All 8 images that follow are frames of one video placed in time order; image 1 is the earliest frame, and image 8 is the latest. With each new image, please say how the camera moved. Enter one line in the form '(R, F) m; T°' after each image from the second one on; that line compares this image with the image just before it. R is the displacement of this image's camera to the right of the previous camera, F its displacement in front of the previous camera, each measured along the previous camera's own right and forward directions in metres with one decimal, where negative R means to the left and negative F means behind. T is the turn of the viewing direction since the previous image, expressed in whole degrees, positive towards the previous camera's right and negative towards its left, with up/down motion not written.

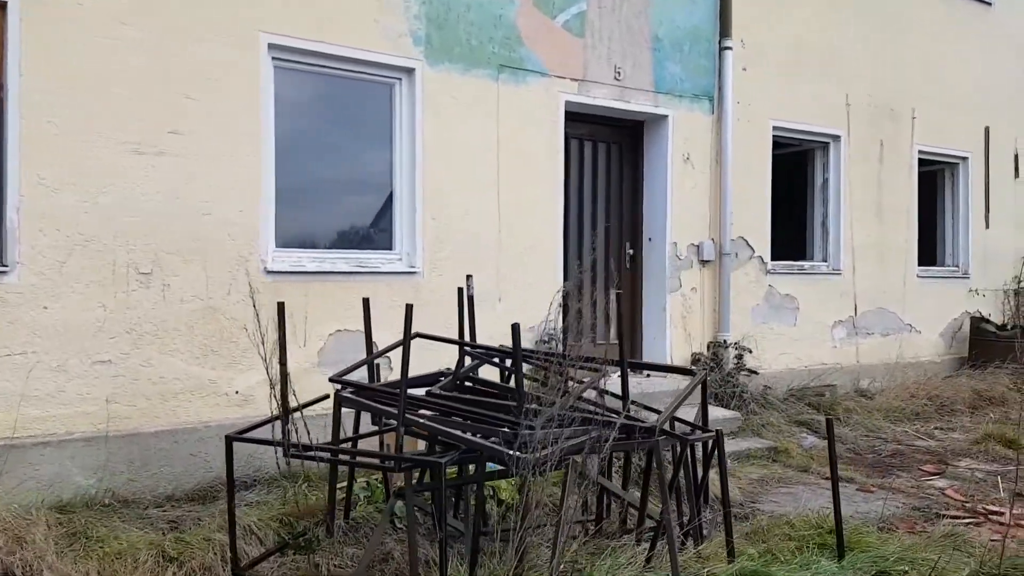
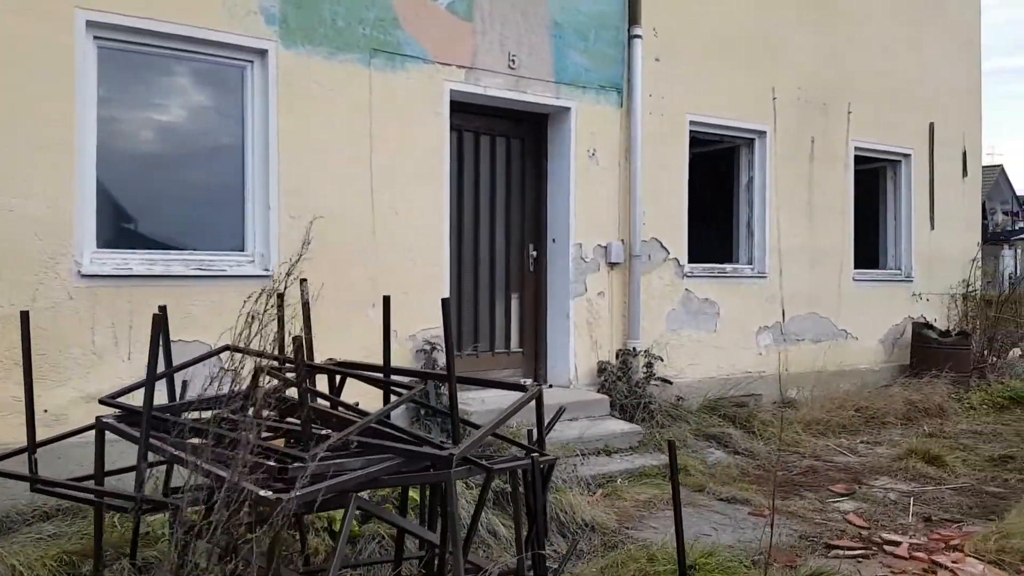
(+0.8, +0.5) m; +1°
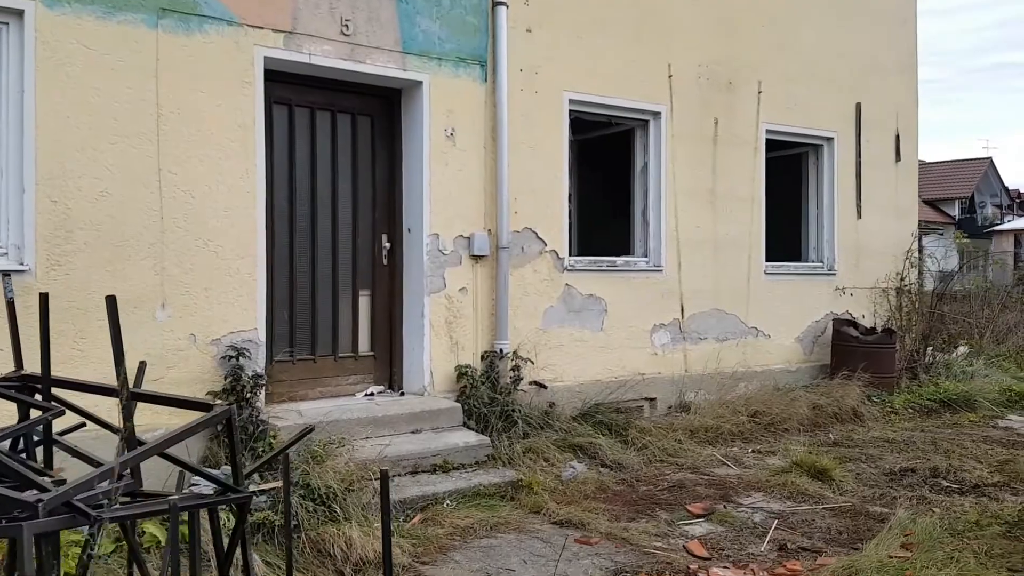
(+1.1, +0.6) m; 0°
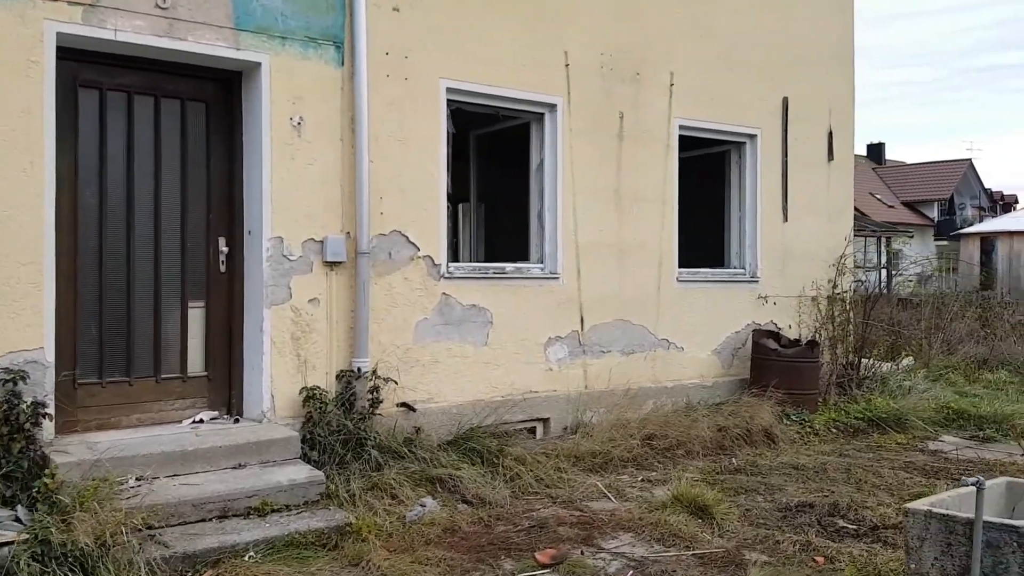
(+0.8, +0.6) m; +1°
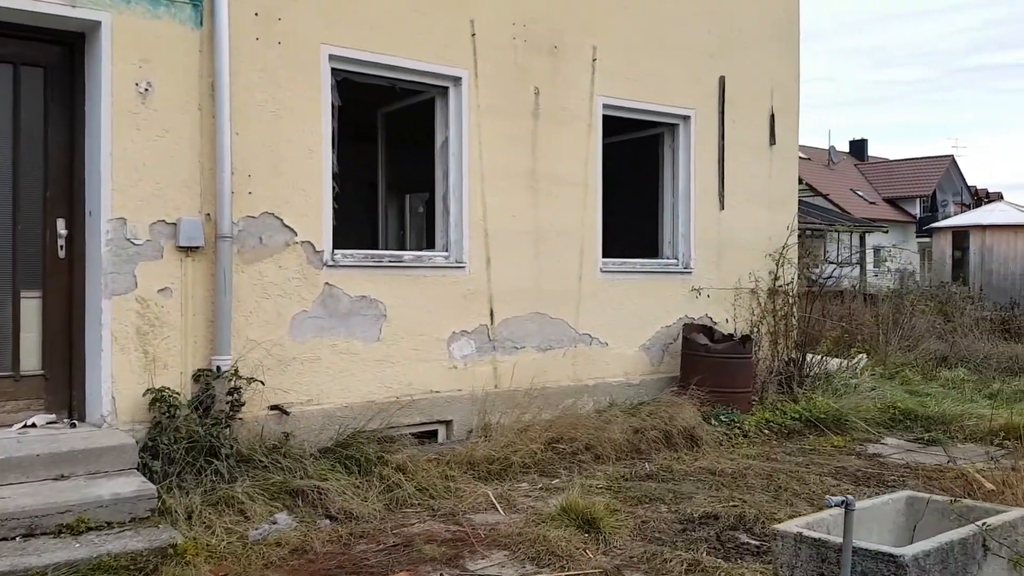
(+0.6, +0.5) m; +1°
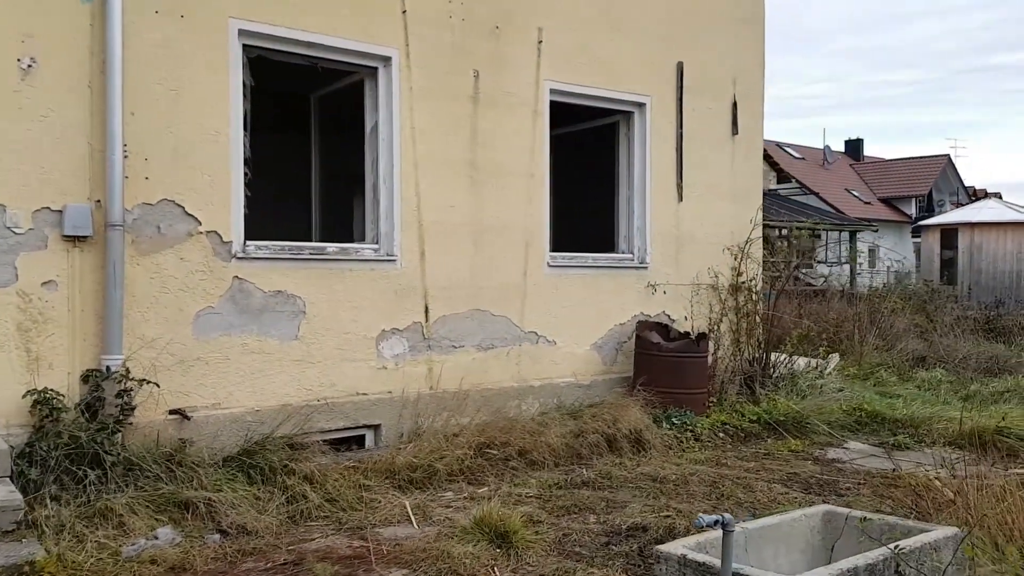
(+0.4, +0.3) m; 0°
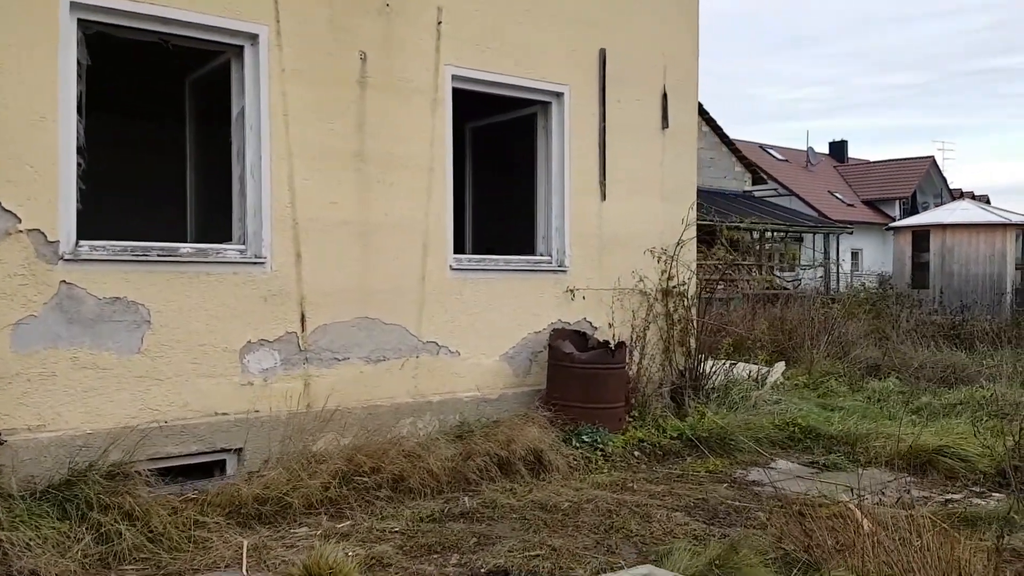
(+0.6, +0.5) m; +1°
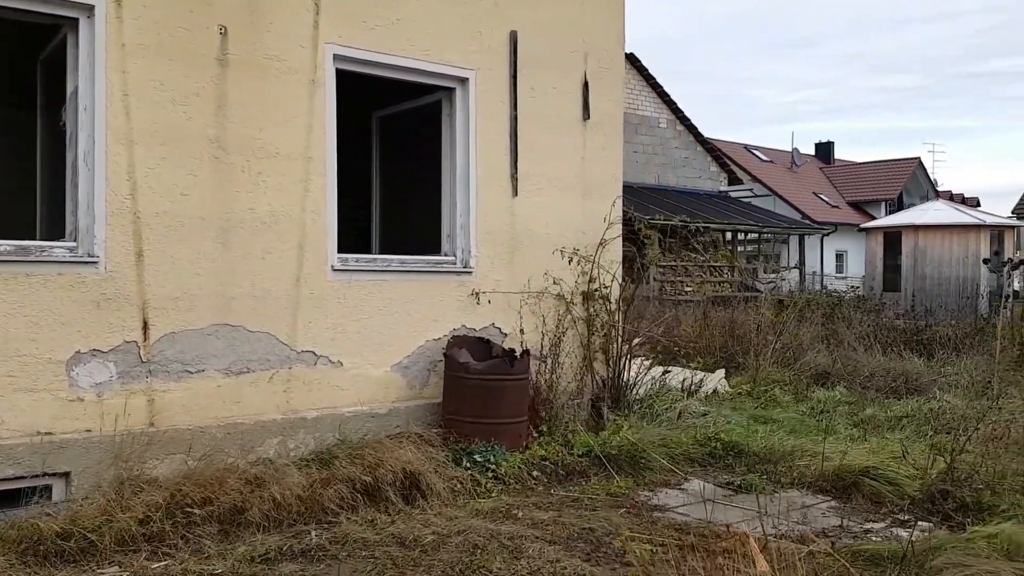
(+0.7, +0.5) m; 0°
